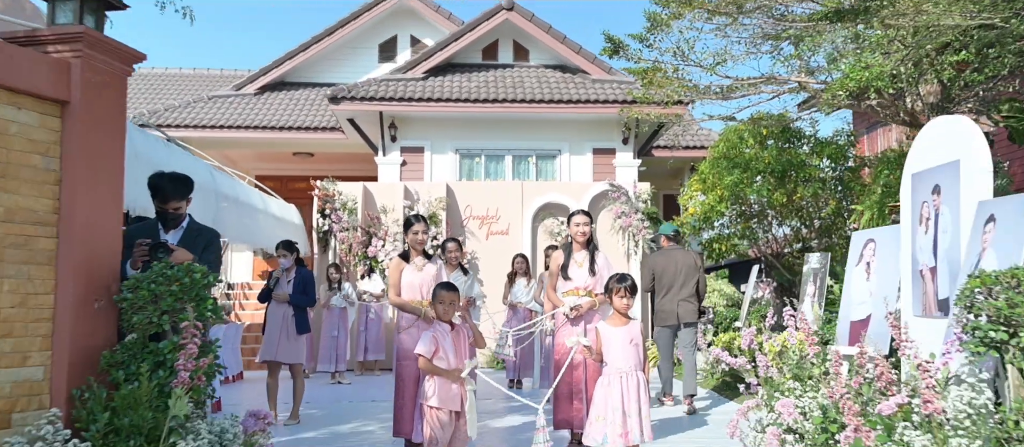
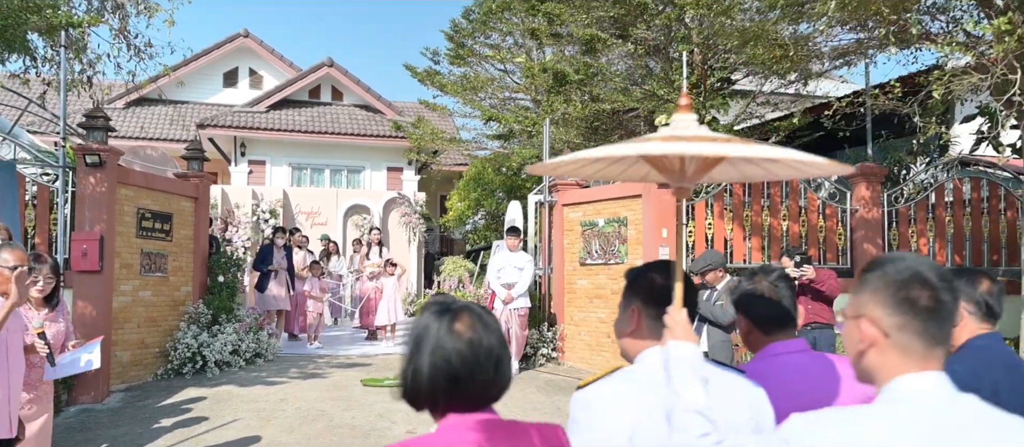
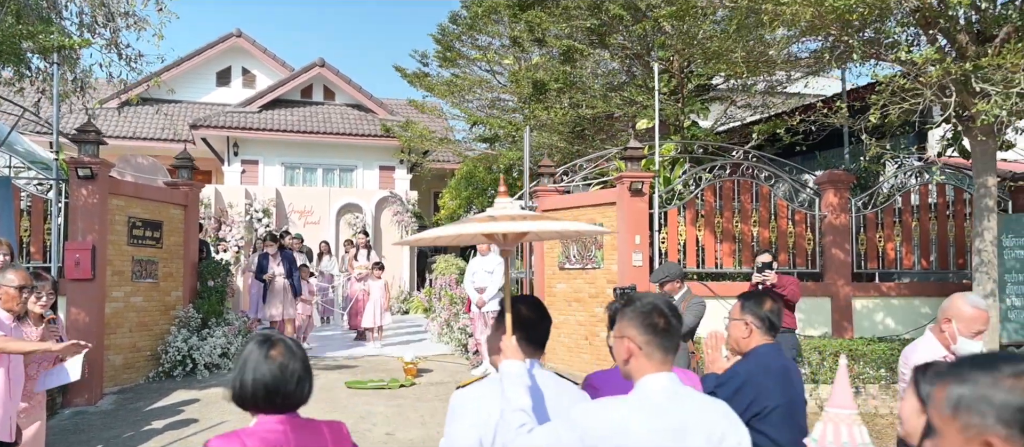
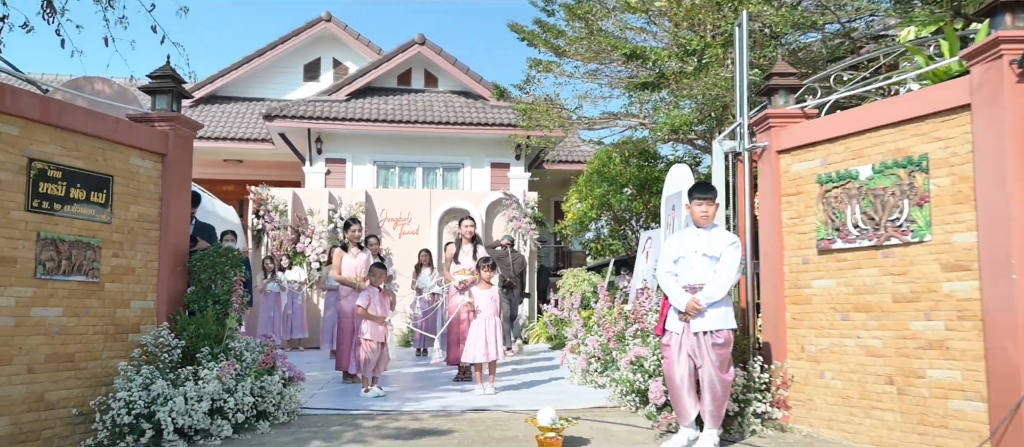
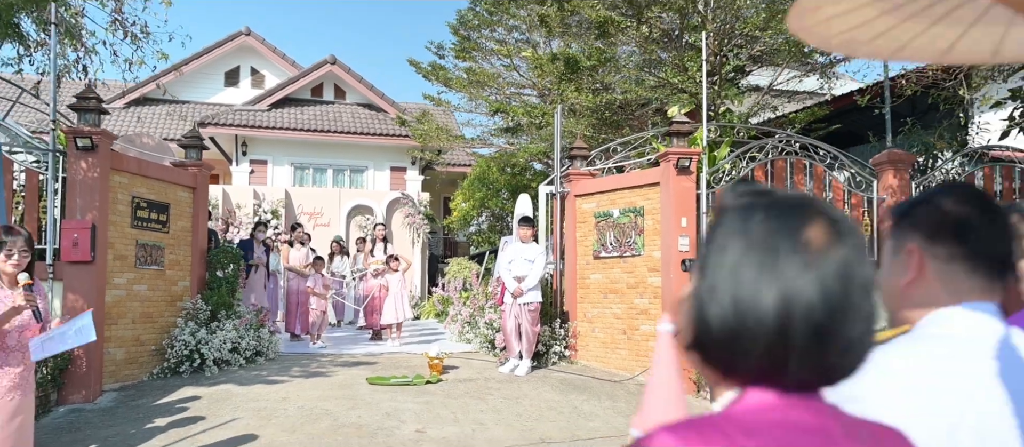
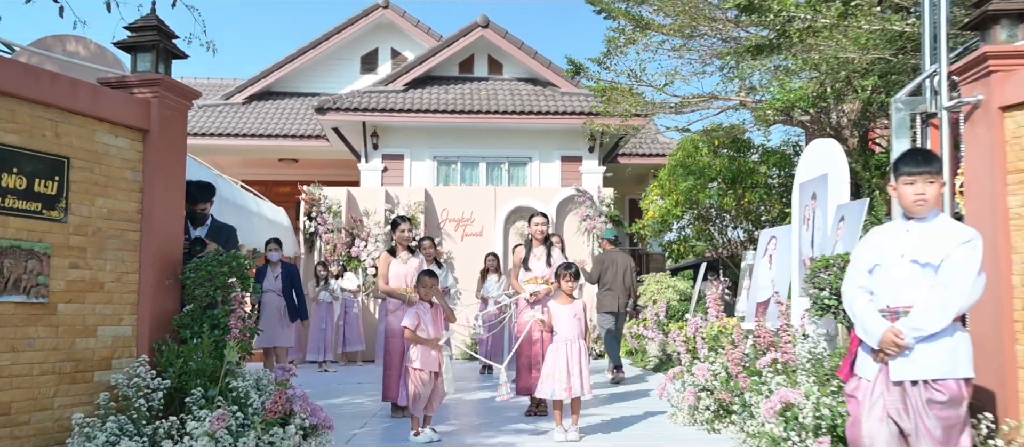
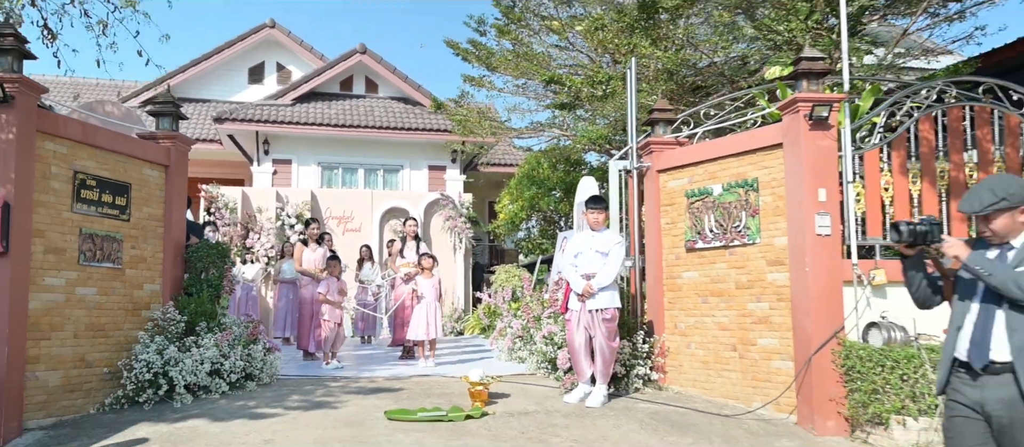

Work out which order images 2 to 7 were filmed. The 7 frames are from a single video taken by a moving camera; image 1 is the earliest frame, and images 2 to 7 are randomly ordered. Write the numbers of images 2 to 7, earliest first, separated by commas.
6, 4, 7, 5, 2, 3
